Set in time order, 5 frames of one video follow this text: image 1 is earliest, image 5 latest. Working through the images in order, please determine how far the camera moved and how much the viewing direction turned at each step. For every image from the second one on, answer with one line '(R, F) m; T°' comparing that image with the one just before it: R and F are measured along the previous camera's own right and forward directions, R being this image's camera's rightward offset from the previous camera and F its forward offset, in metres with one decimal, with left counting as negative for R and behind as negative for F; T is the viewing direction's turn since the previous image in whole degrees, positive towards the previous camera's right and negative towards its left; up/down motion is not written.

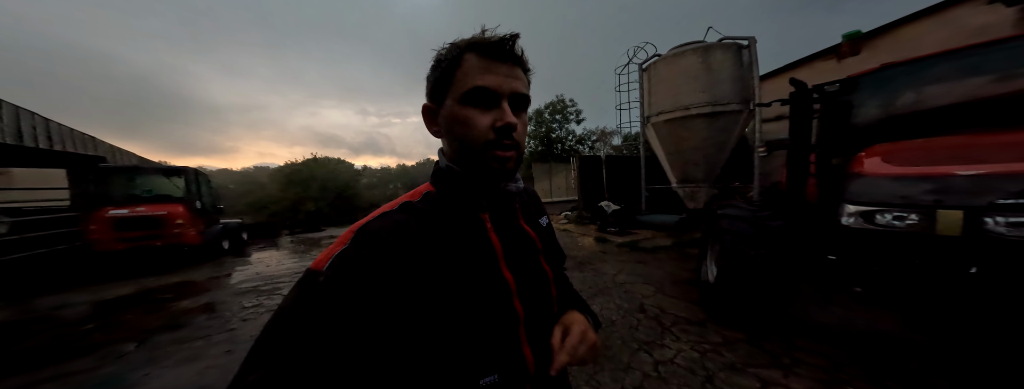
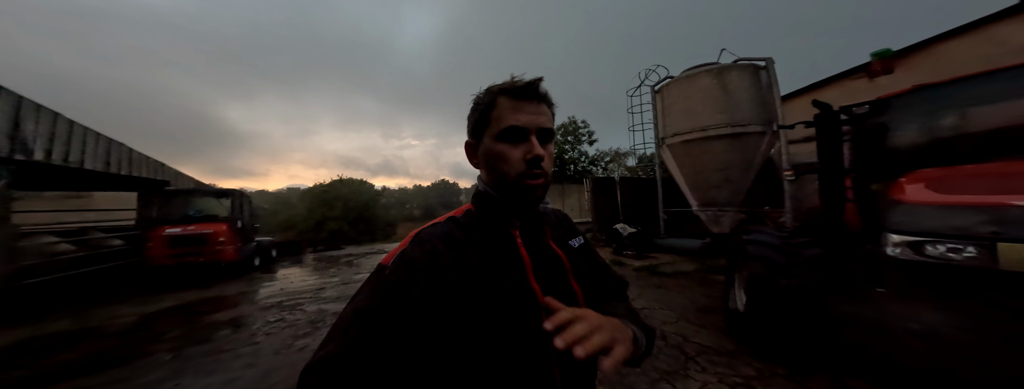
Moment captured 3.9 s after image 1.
(0.0, -0.1) m; -3°
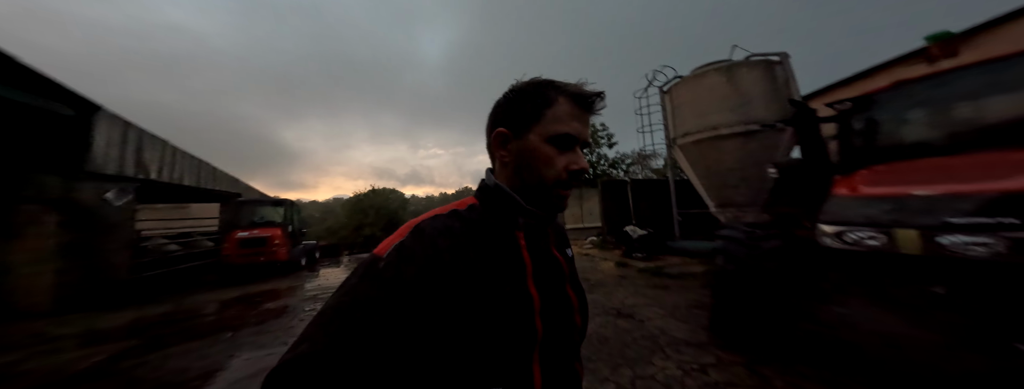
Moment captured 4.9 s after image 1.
(+0.5, -0.4) m; -6°
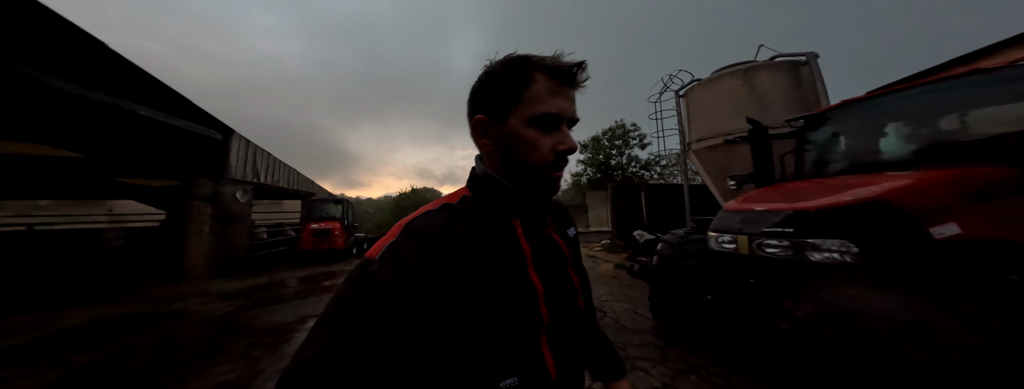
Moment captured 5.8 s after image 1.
(+0.8, -0.7) m; -9°
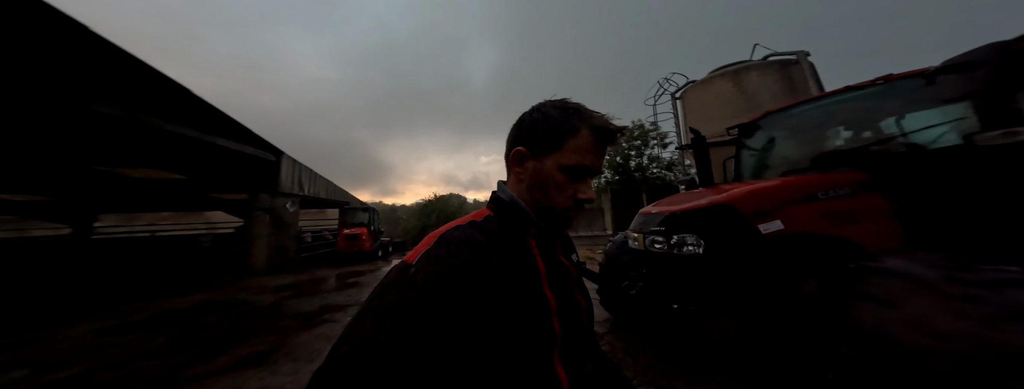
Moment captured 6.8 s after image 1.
(+0.9, -0.5) m; -6°
